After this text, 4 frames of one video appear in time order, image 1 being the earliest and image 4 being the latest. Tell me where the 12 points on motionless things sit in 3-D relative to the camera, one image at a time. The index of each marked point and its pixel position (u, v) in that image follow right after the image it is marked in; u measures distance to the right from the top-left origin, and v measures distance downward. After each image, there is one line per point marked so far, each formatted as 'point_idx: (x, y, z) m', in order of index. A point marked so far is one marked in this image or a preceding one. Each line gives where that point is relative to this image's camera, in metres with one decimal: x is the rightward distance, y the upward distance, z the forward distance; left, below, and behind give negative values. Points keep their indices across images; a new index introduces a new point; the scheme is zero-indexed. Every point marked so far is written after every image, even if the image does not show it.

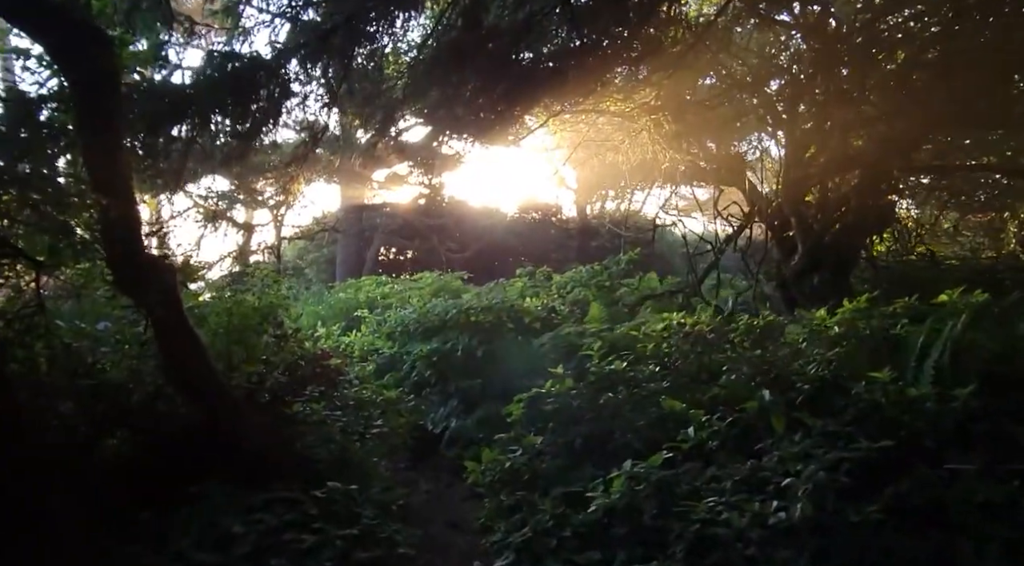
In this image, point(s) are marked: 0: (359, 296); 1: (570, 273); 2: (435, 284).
0: (-2.0, -0.2, +11.5) m
1: (+0.6, +0.1, +8.9) m
2: (-0.9, 0.0, +10.5) m
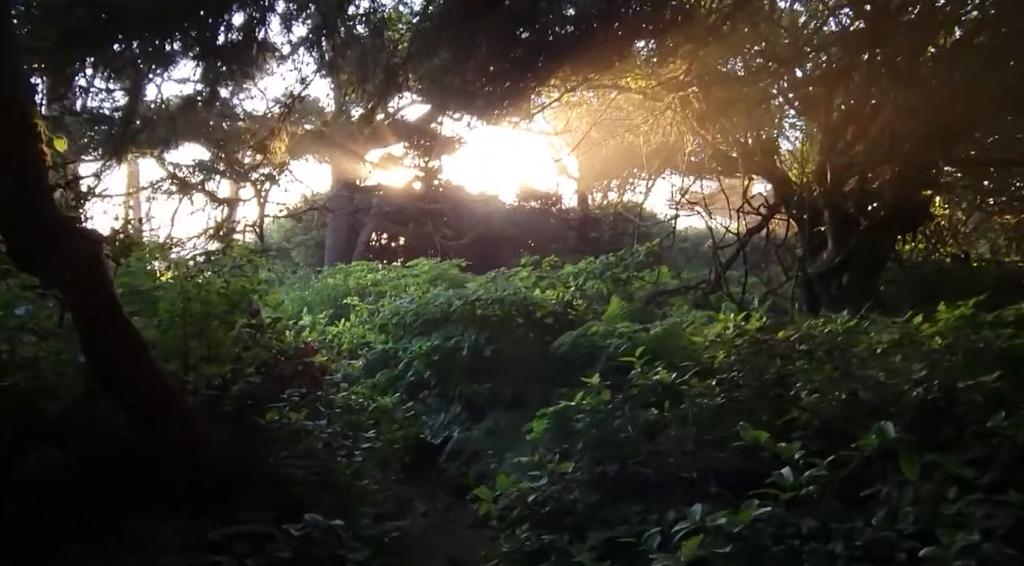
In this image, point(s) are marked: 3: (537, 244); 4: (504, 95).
0: (-2.0, 0.0, +10.7) m
1: (+0.6, +0.2, +8.1) m
2: (-0.9, +0.1, +9.8) m
3: (+0.4, +0.7, +15.4) m
4: (-0.1, +1.4, +6.7) m
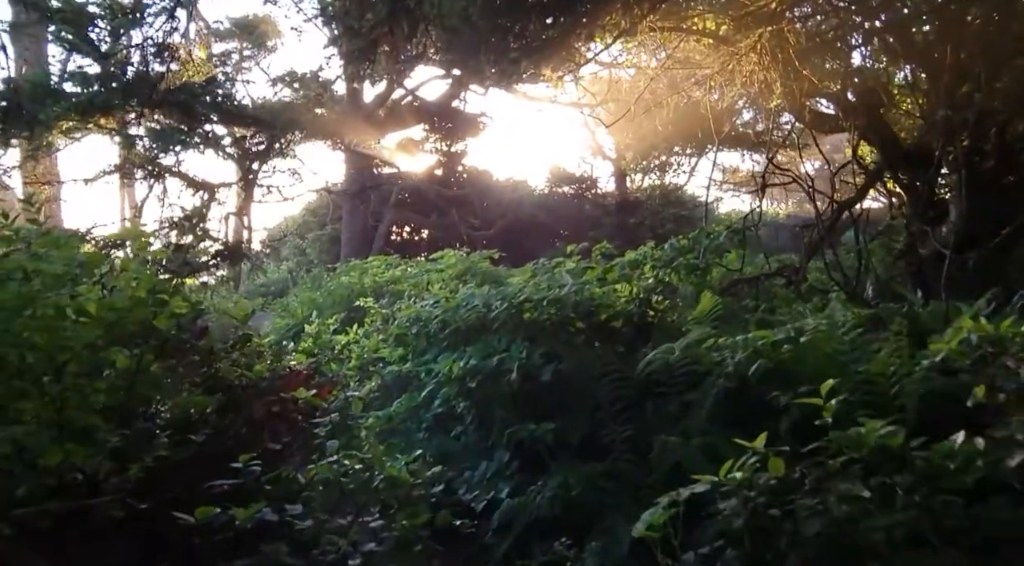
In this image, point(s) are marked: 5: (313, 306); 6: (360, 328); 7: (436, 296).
0: (-1.6, 0.0, +9.3) m
1: (+1.0, +0.2, +6.6) m
2: (-0.5, +0.2, +8.3) m
3: (+1.0, +0.8, +13.8) m
4: (+0.2, +1.5, +5.2) m
5: (-2.1, -0.2, +9.3) m
6: (-1.2, -0.4, +7.0) m
7: (-0.6, -0.1, +6.3) m
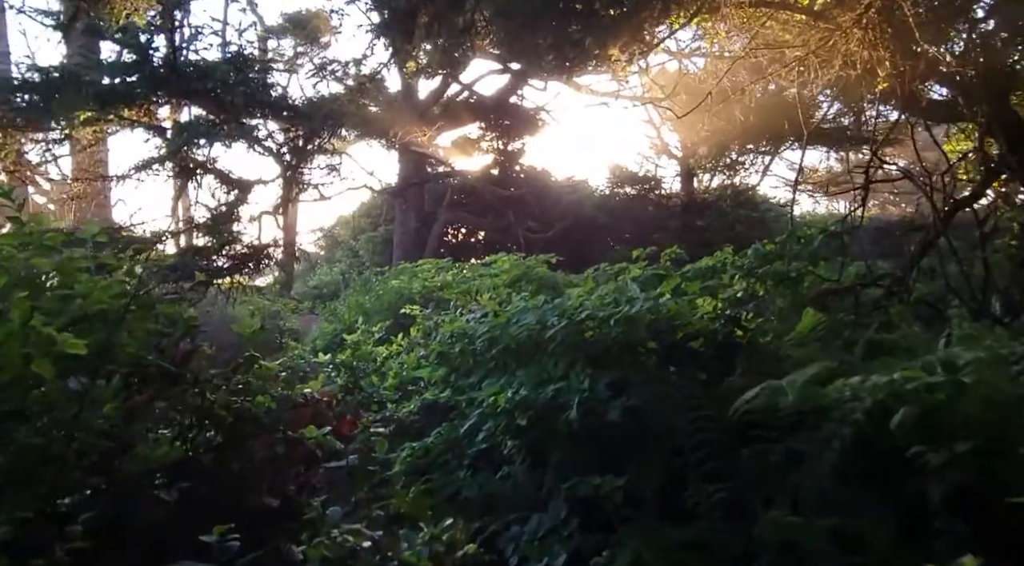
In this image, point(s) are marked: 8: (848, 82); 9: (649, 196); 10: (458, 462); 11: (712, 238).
0: (-1.0, 0.0, +8.7) m
1: (+1.4, +0.2, +5.8) m
2: (0.0, +0.1, +7.6) m
3: (+1.9, +0.7, +13.1) m
4: (+0.5, +1.4, +4.4) m
5: (-1.5, -0.3, +8.7) m
6: (-0.8, -0.4, +6.3) m
7: (-0.2, -0.1, +5.6) m
8: (+2.3, +1.4, +5.9) m
9: (+2.1, +1.3, +13.0) m
10: (-0.3, -0.8, +4.3) m
11: (+2.8, +0.6, +12.0) m
